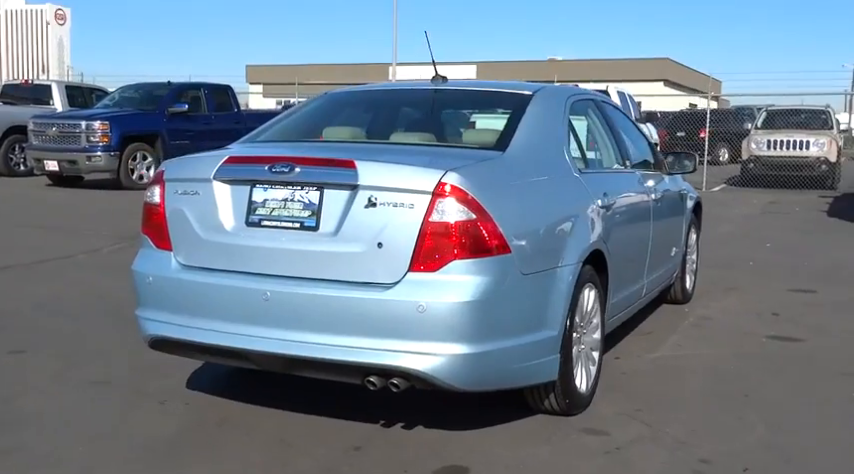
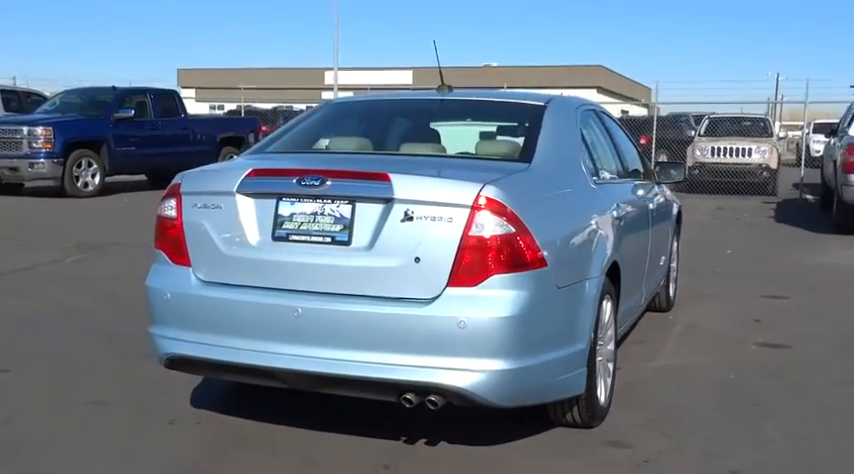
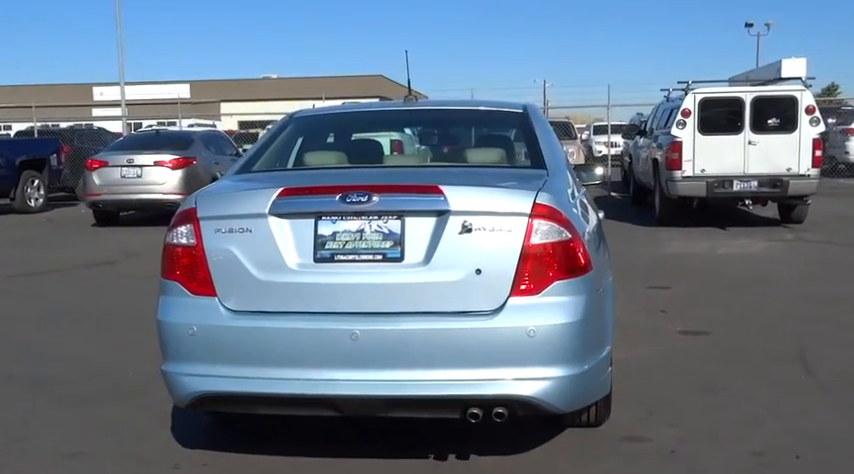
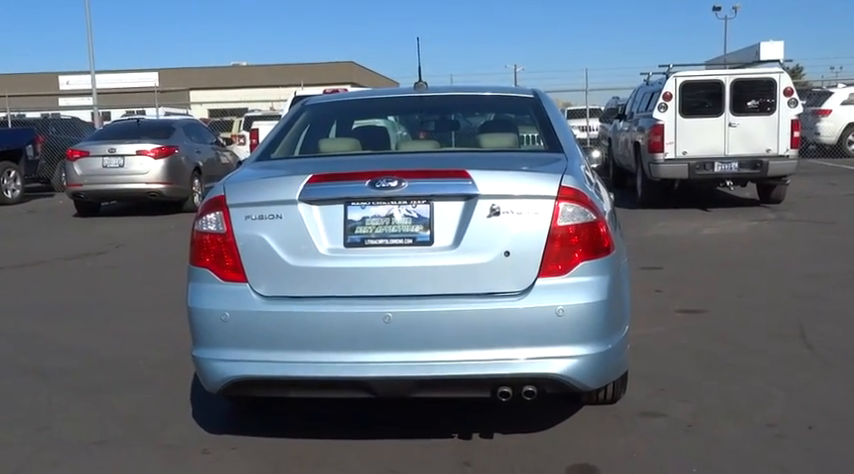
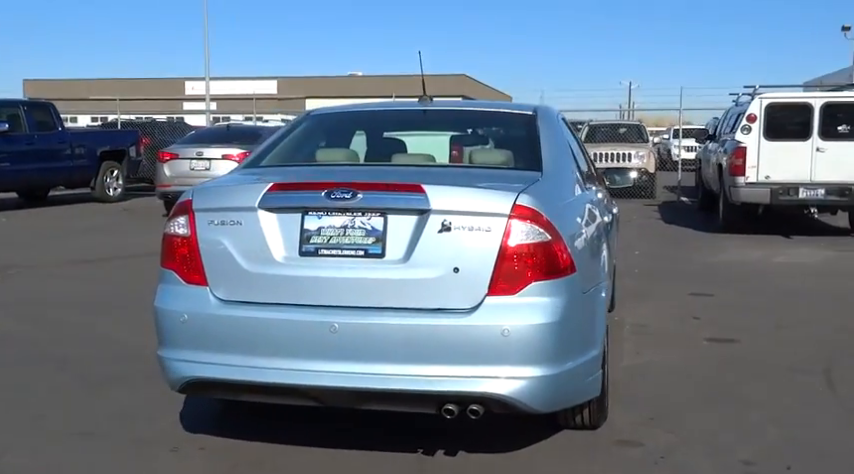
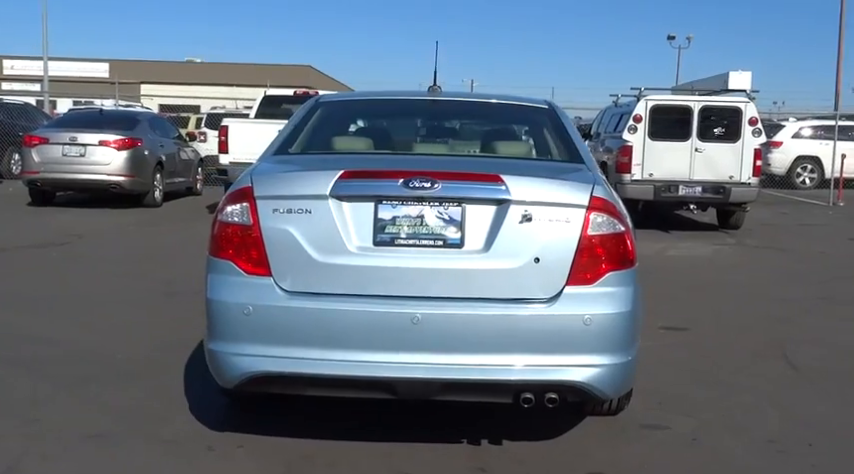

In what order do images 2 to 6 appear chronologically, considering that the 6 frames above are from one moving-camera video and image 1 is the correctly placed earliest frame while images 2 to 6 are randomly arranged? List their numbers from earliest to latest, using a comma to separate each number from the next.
2, 5, 3, 4, 6
